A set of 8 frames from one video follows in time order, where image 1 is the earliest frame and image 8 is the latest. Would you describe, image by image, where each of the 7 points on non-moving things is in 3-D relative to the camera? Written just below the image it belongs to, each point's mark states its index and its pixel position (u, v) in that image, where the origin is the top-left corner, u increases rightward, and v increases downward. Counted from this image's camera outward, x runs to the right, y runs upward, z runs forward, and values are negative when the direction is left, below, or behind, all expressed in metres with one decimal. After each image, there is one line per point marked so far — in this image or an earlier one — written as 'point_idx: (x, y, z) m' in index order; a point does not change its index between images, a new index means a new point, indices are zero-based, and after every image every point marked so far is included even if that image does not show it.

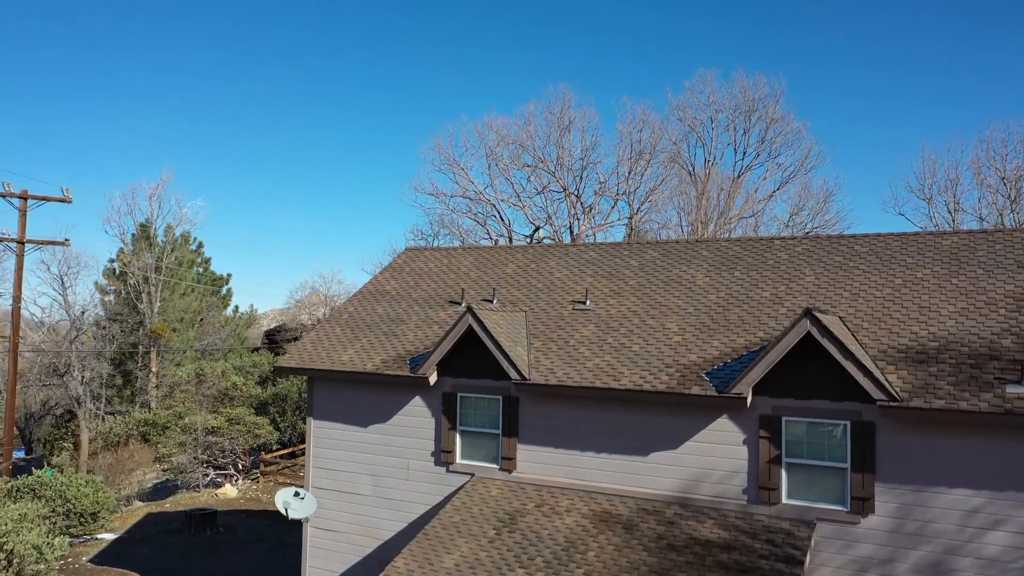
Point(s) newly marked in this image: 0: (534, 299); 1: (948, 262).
0: (+0.3, -0.1, +7.6) m
1: (+4.4, +0.3, +6.4) m
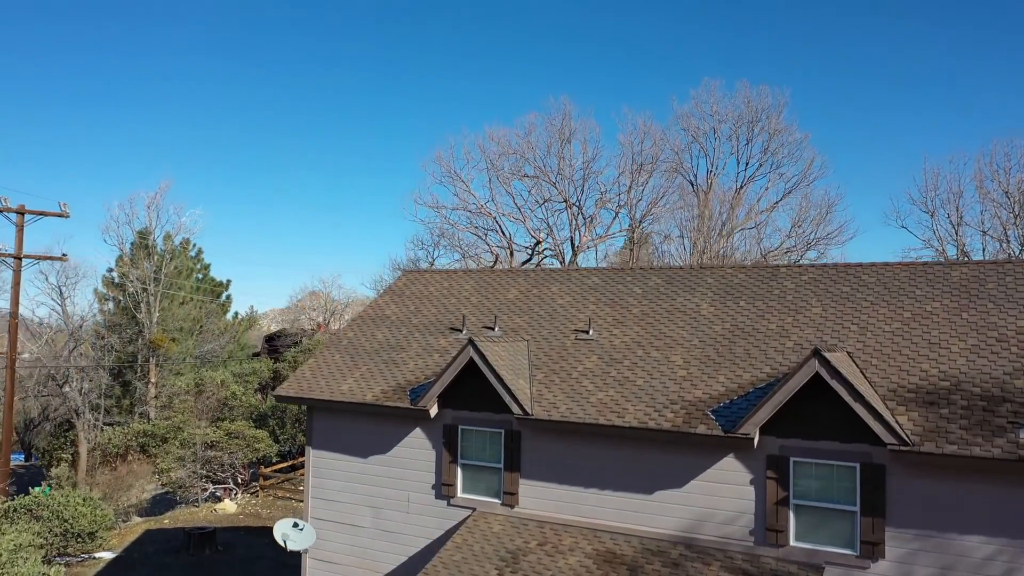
0: (+0.3, -0.5, +7.5) m
1: (+4.4, -0.1, +6.3) m
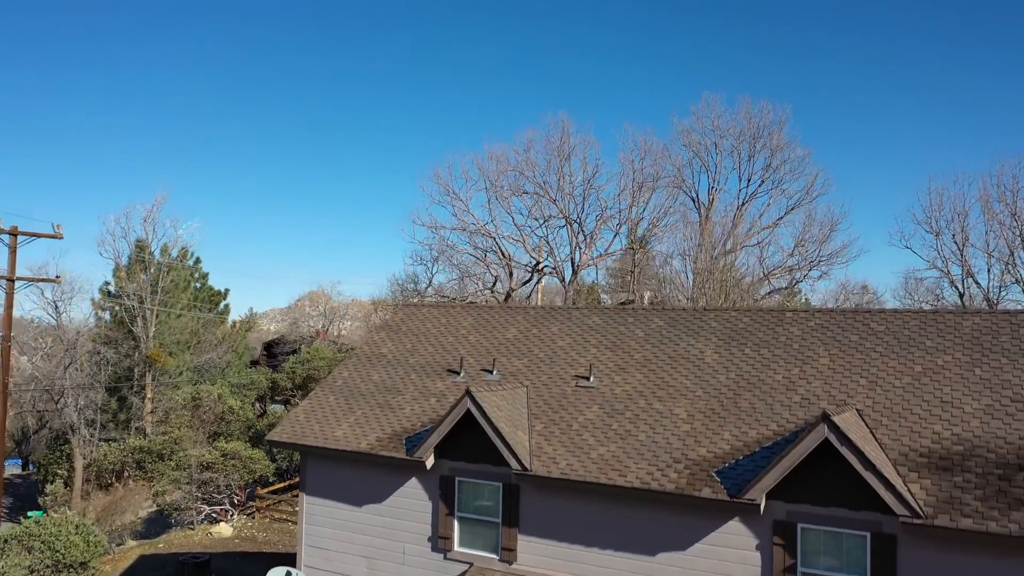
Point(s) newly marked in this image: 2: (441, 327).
0: (+0.3, -1.0, +7.3) m
1: (+4.4, -0.6, +6.1) m
2: (-1.0, -0.5, +8.5) m
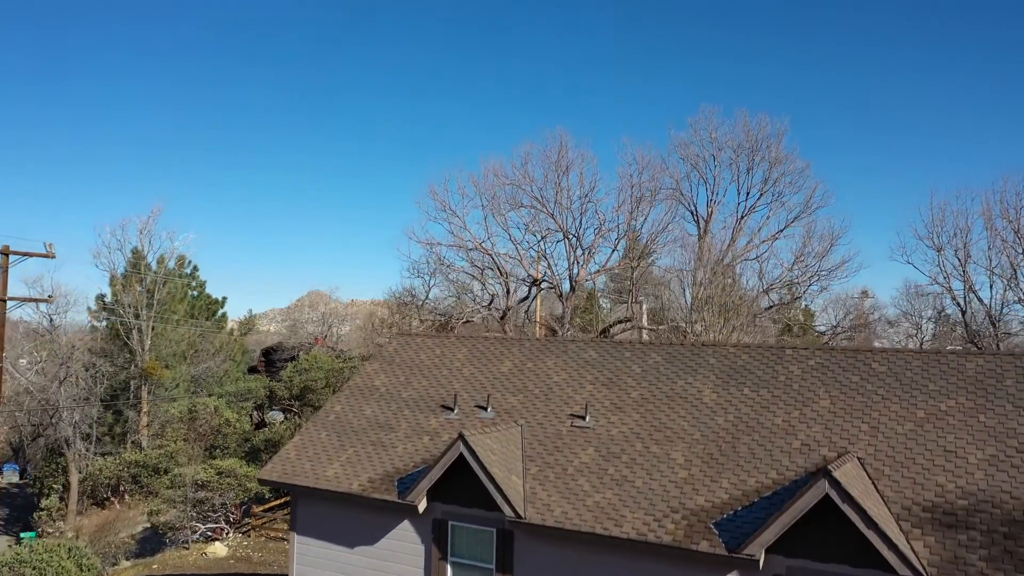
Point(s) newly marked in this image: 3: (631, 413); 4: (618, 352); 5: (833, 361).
0: (+0.2, -1.4, +7.1) m
1: (+4.3, -1.0, +5.9) m
2: (-1.0, -0.9, +8.4) m
3: (+1.3, -1.3, +6.8) m
4: (+1.3, -0.8, +7.6) m
5: (+3.4, -0.8, +6.7) m
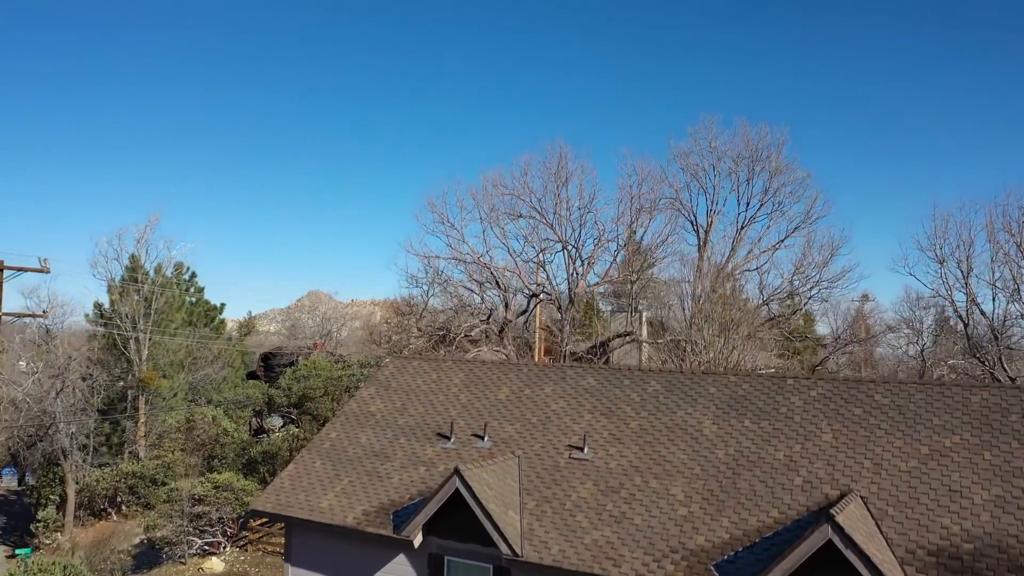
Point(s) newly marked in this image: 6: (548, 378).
0: (+0.2, -1.7, +7.0) m
1: (+4.3, -1.3, +5.8) m
2: (-1.1, -1.3, +8.3) m
3: (+1.2, -1.6, +6.6) m
4: (+1.2, -1.1, +7.5) m
5: (+3.4, -1.1, +6.6) m
6: (+0.4, -1.1, +7.8) m
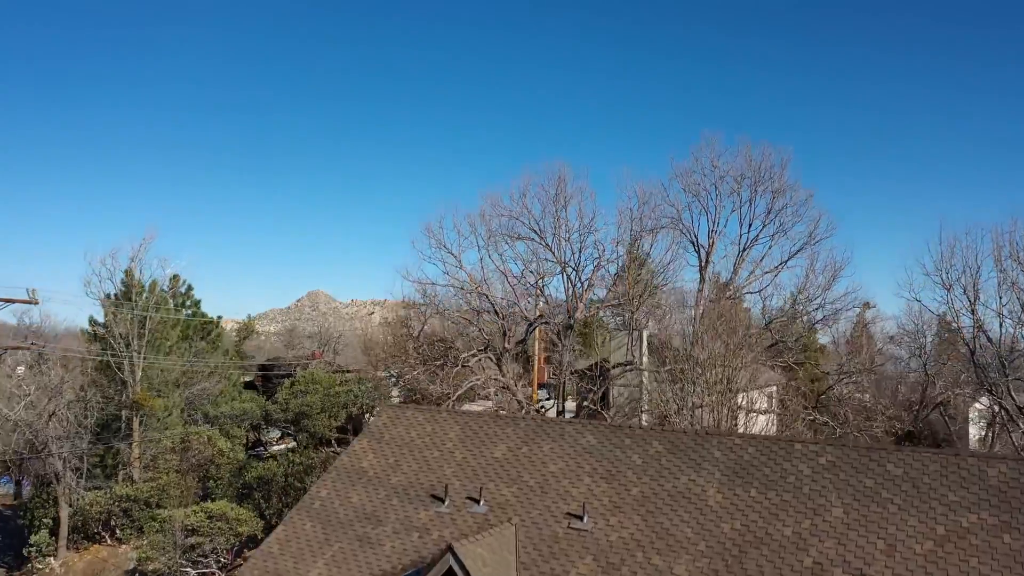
0: (+0.1, -2.3, +6.8) m
1: (+4.3, -1.9, +5.6) m
2: (-1.1, -1.9, +8.0) m
3: (+1.2, -2.3, +6.4) m
4: (+1.2, -1.7, +7.3) m
5: (+3.3, -1.7, +6.3) m
6: (+0.4, -1.7, +7.6) m
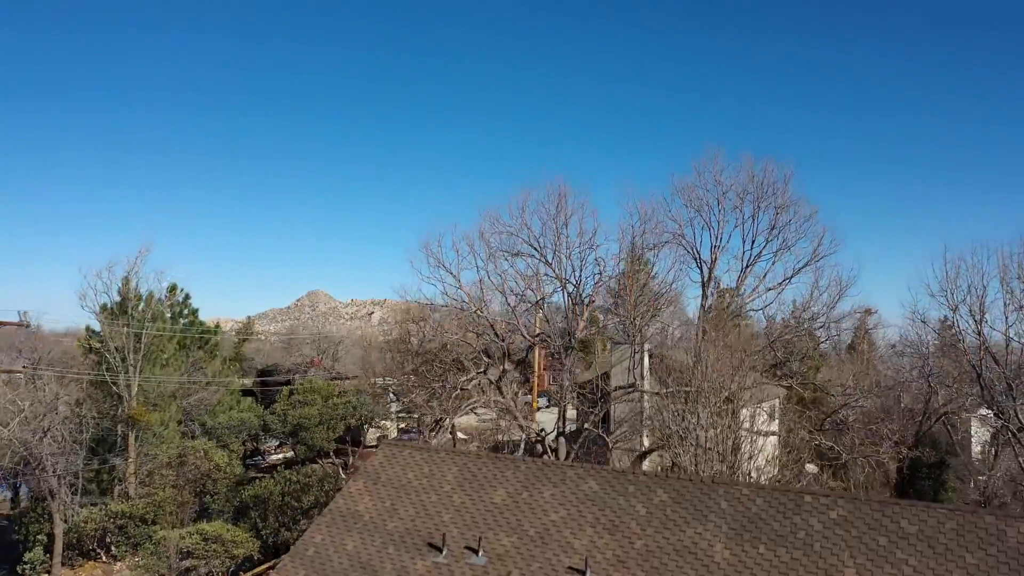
0: (+0.1, -2.8, +6.6) m
1: (+4.3, -2.4, +5.4) m
2: (-1.1, -2.4, +7.8) m
3: (+1.2, -2.7, +6.2) m
4: (+1.2, -2.2, +7.0) m
5: (+3.3, -2.2, +6.1) m
6: (+0.4, -2.2, +7.3) m
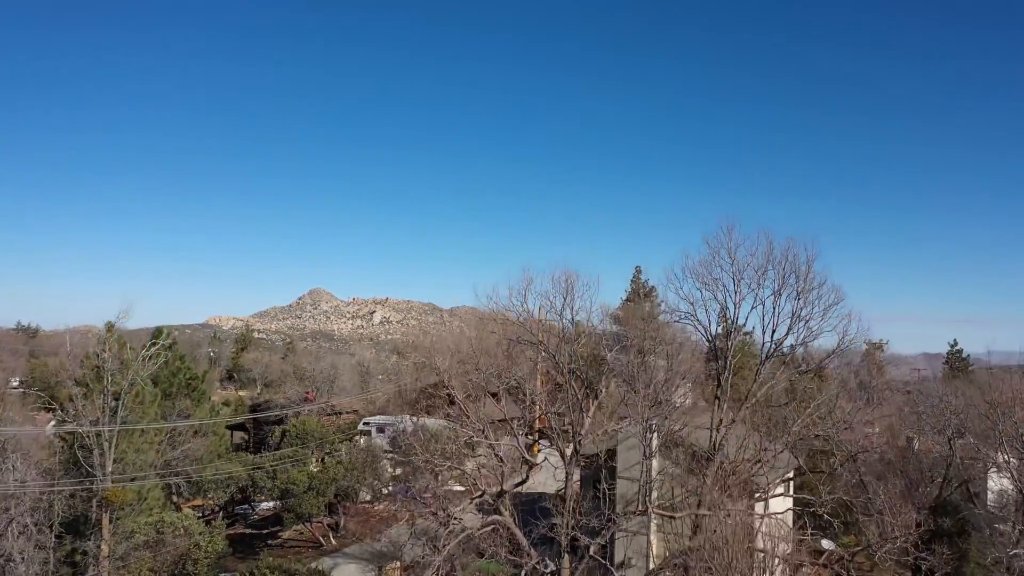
0: (+0.1, -5.1, +5.3) m
1: (+4.2, -4.7, +4.1) m
2: (-1.2, -4.6, +6.5) m
3: (+1.1, -5.0, +4.9) m
4: (+1.1, -4.5, +5.8) m
5: (+3.3, -4.5, +4.8) m
6: (+0.3, -4.5, +6.1) m
